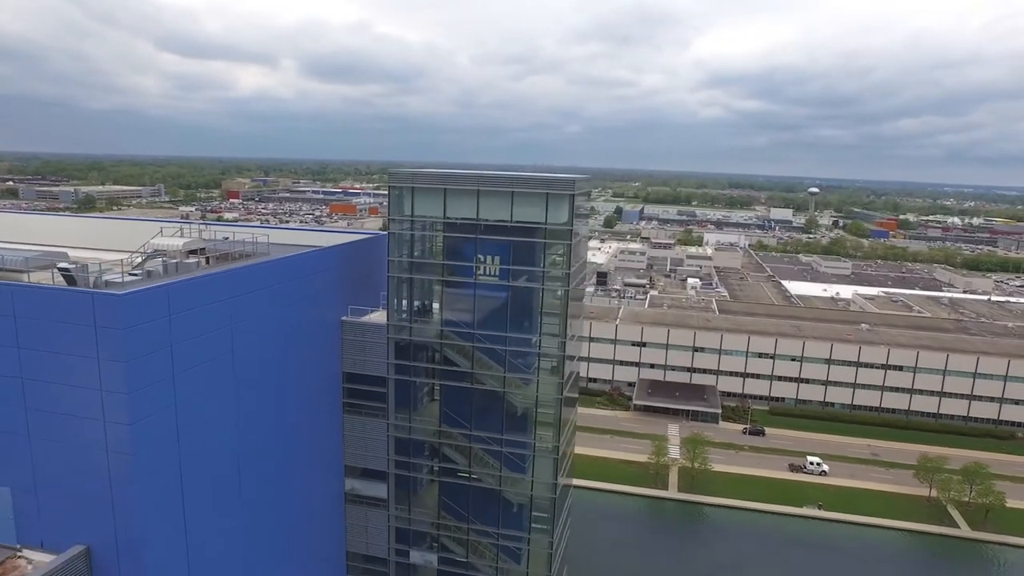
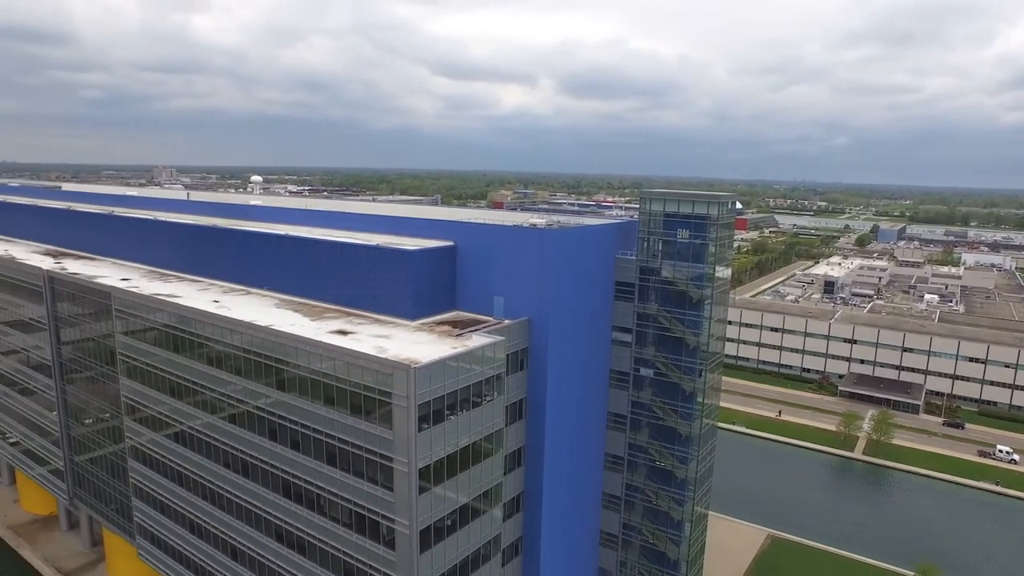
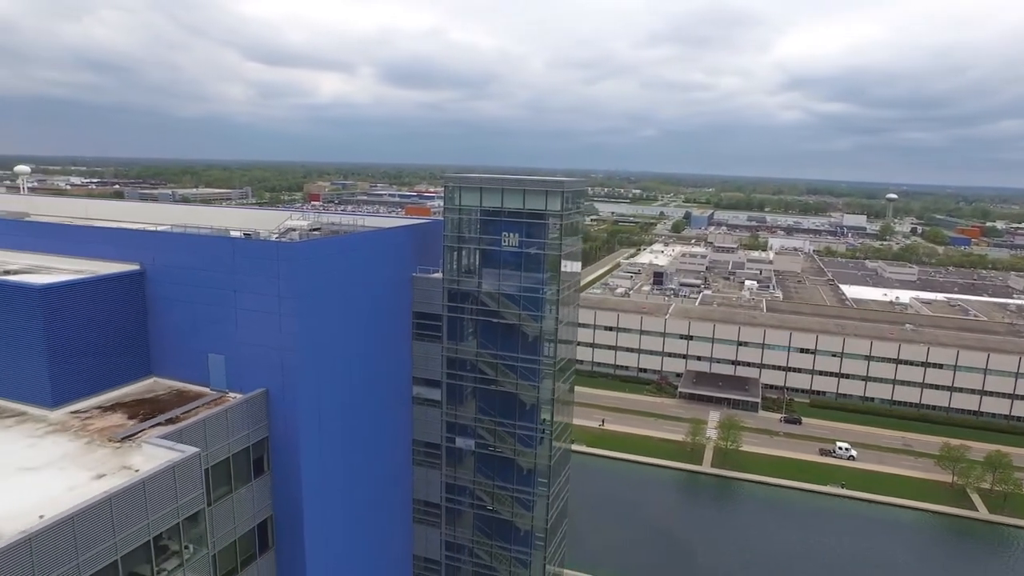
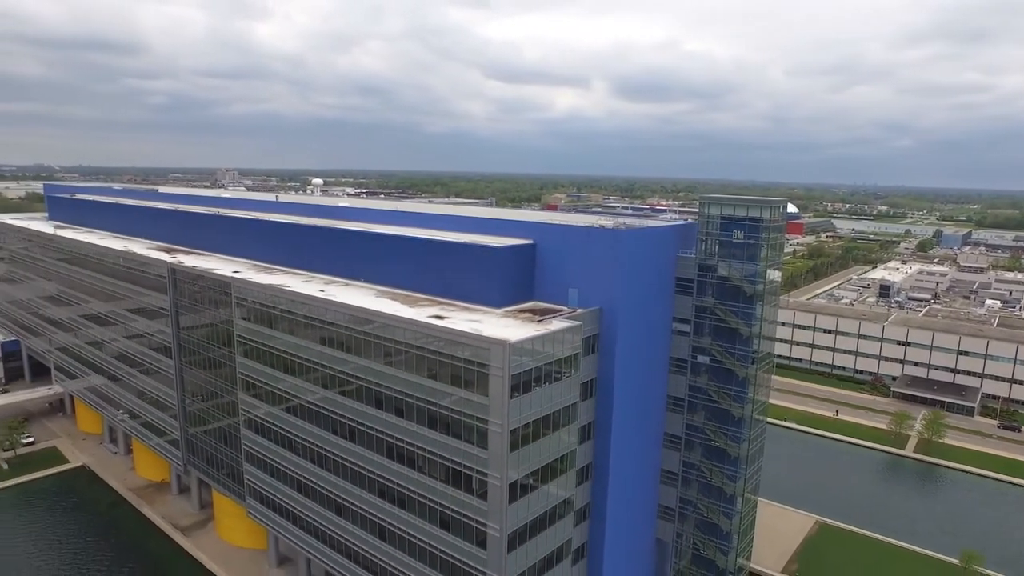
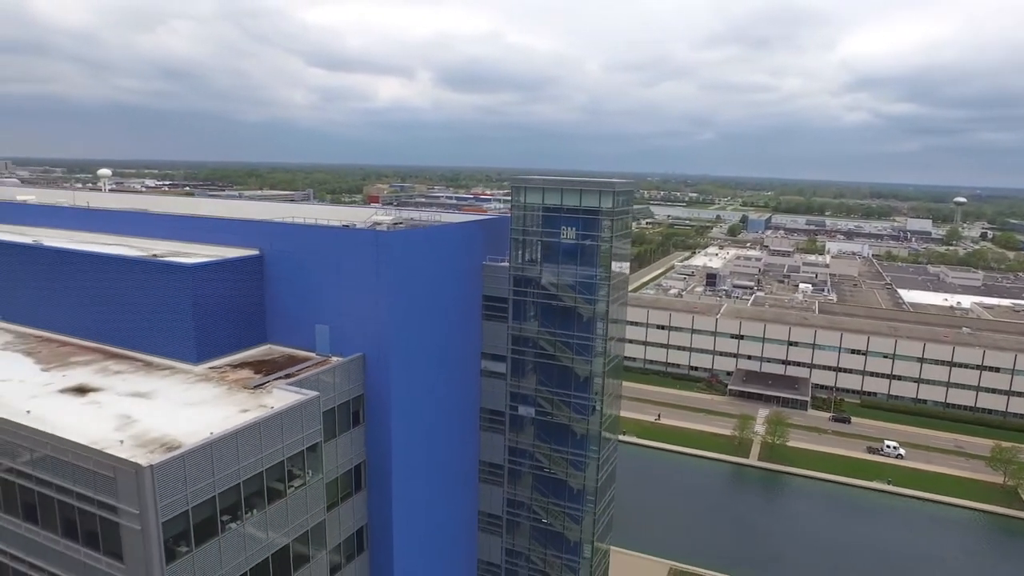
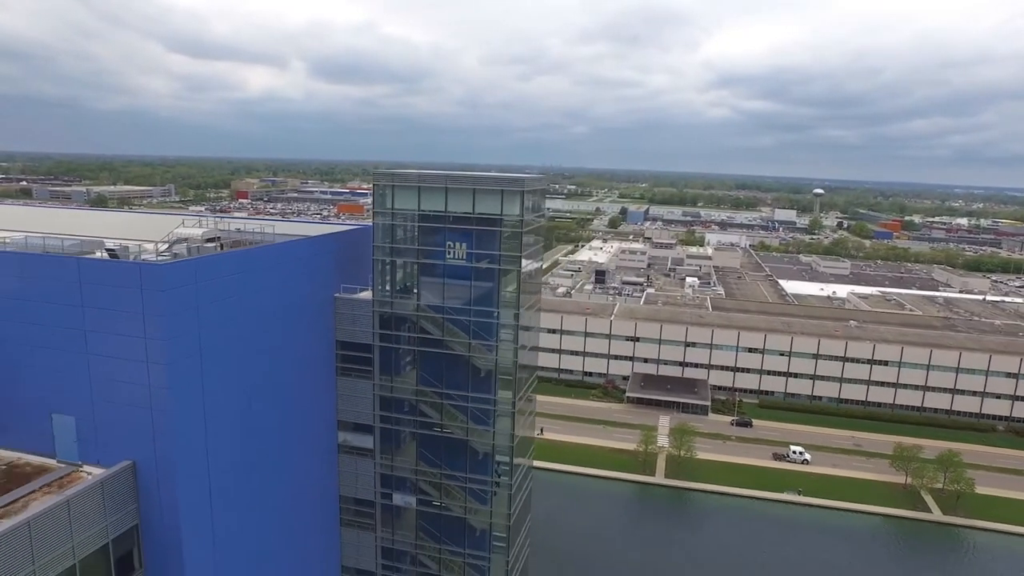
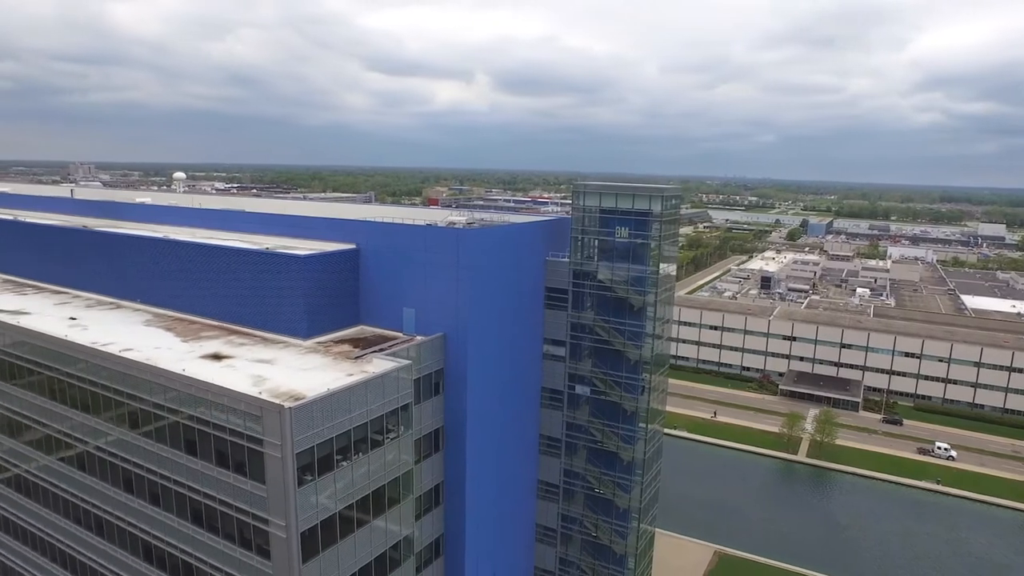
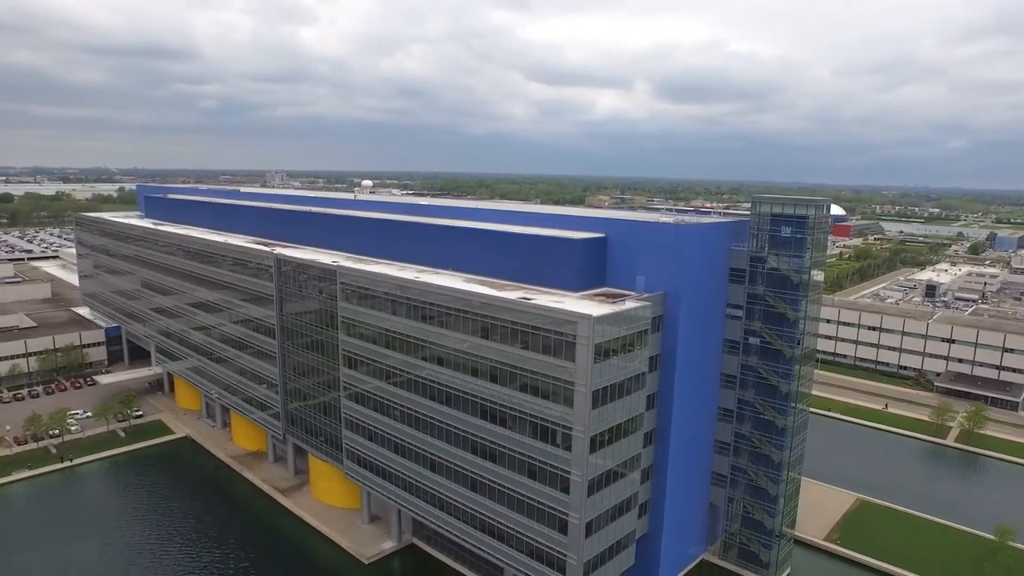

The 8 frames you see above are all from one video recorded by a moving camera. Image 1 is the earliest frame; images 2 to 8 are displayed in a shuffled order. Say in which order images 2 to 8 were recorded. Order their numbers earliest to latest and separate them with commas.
6, 3, 5, 7, 2, 4, 8
